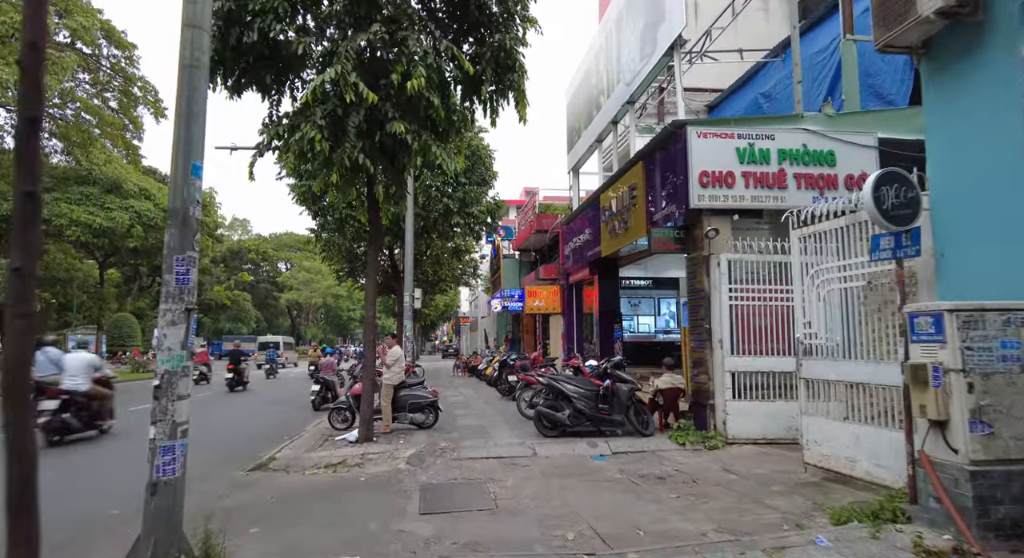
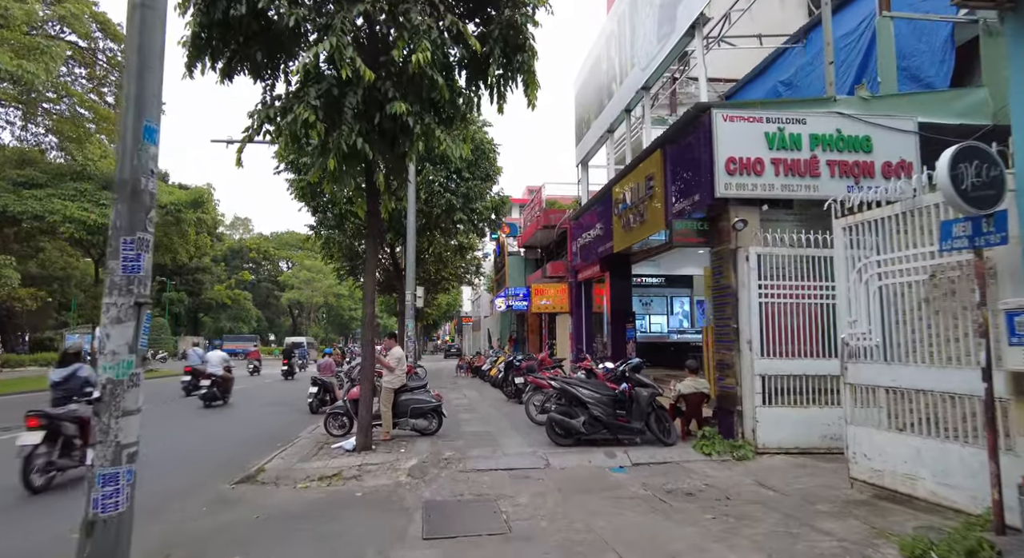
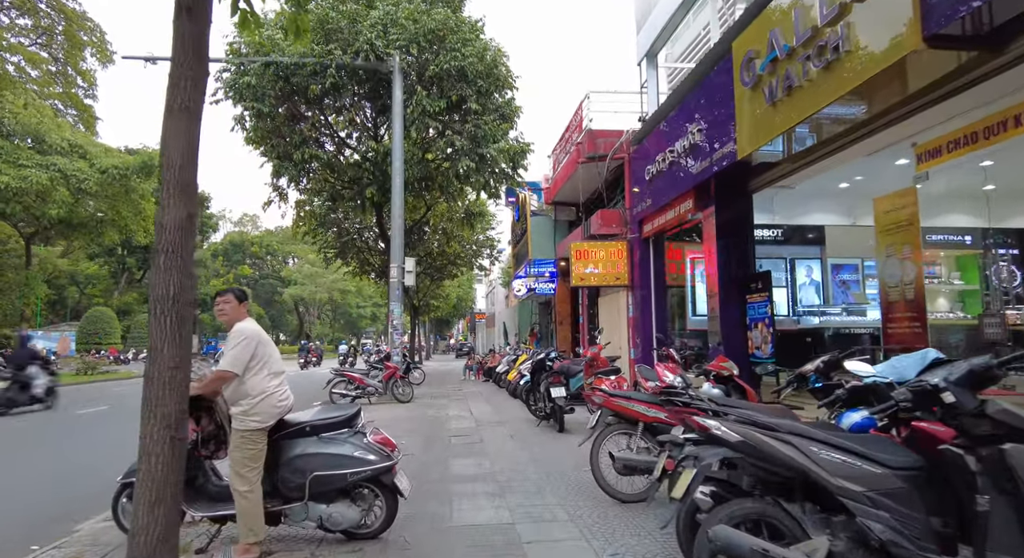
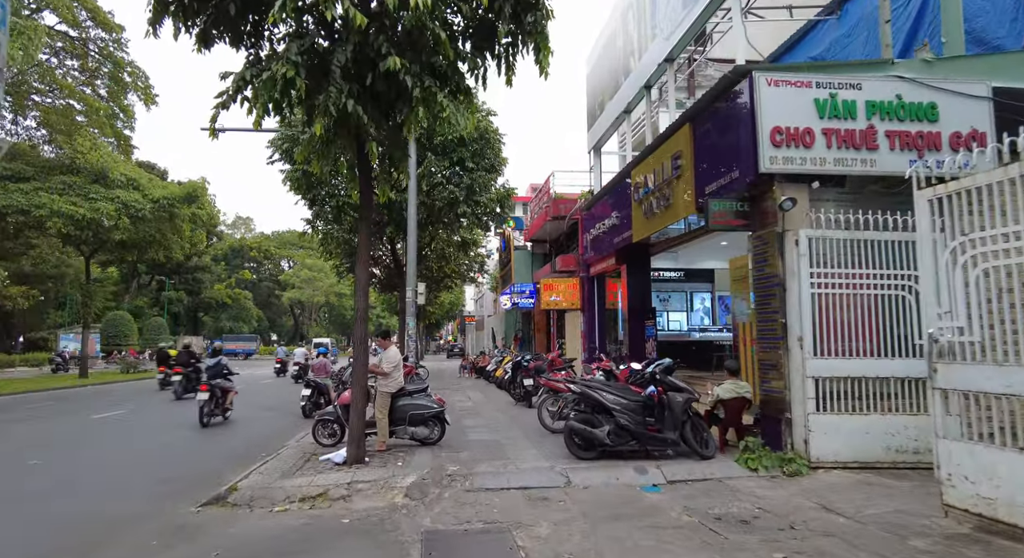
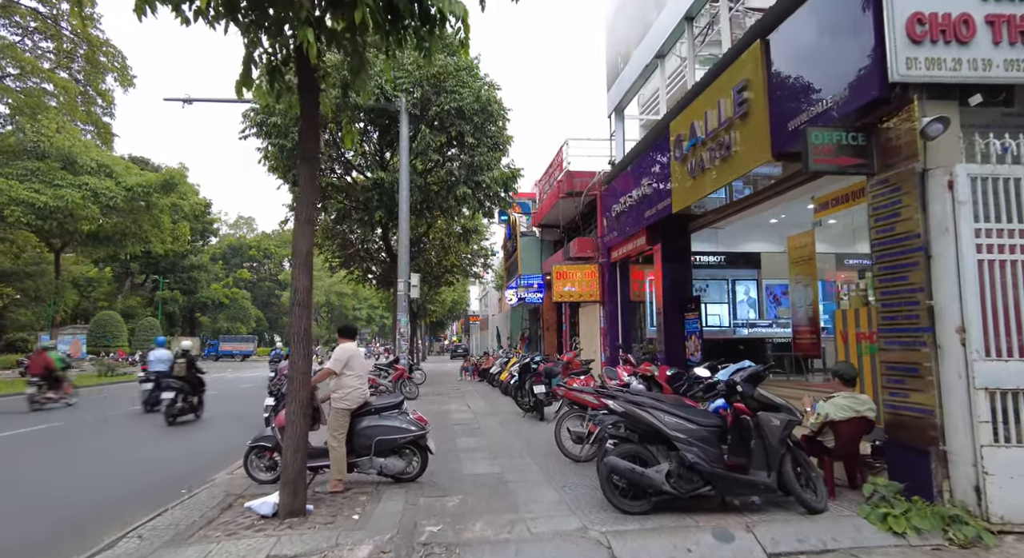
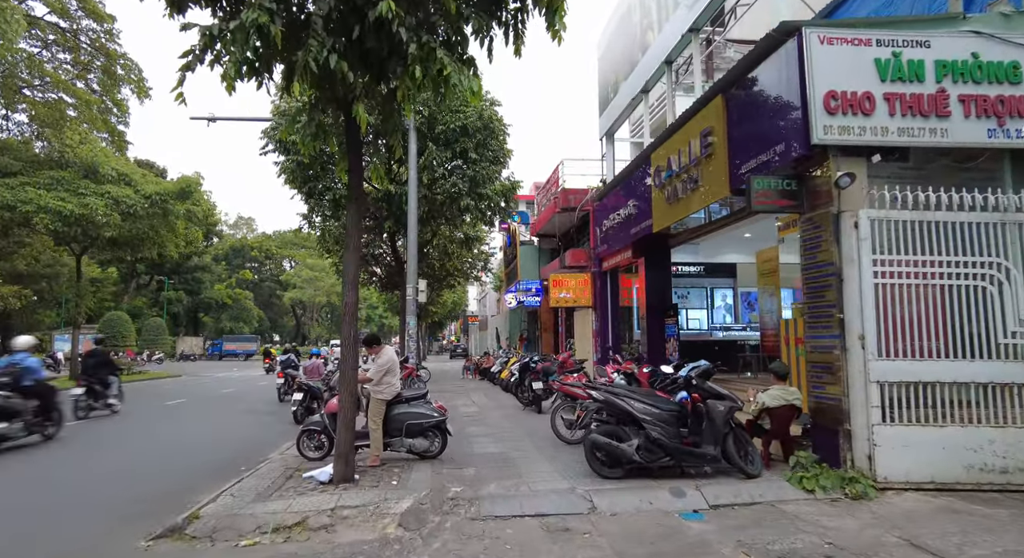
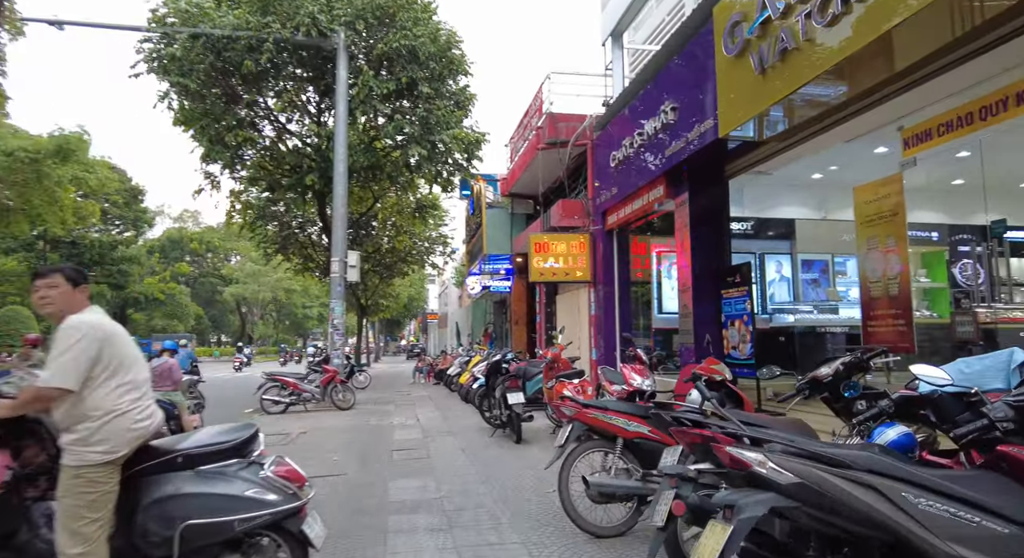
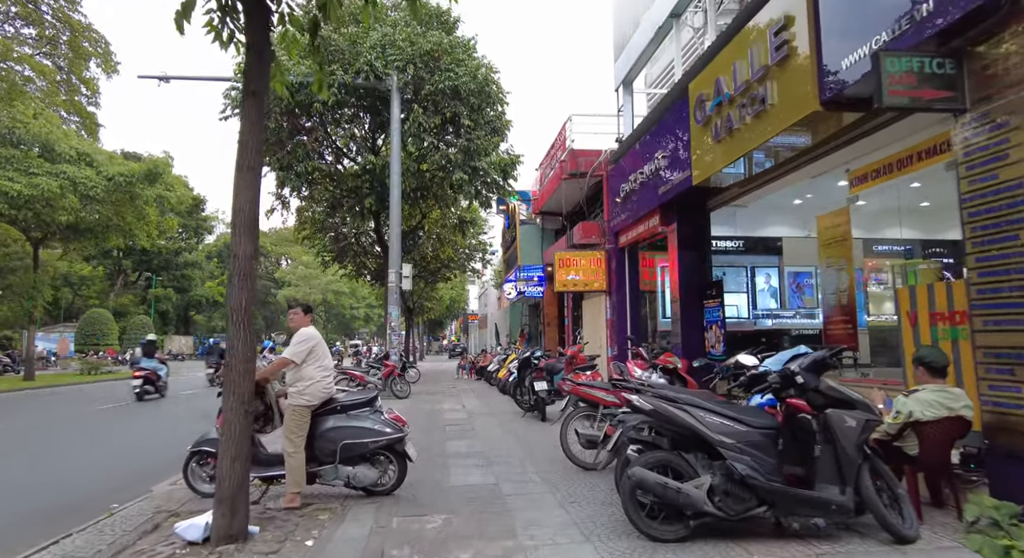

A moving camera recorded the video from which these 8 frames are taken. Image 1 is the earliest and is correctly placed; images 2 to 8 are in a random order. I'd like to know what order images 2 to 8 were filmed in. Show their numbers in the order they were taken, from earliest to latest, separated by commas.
2, 4, 6, 5, 8, 3, 7
